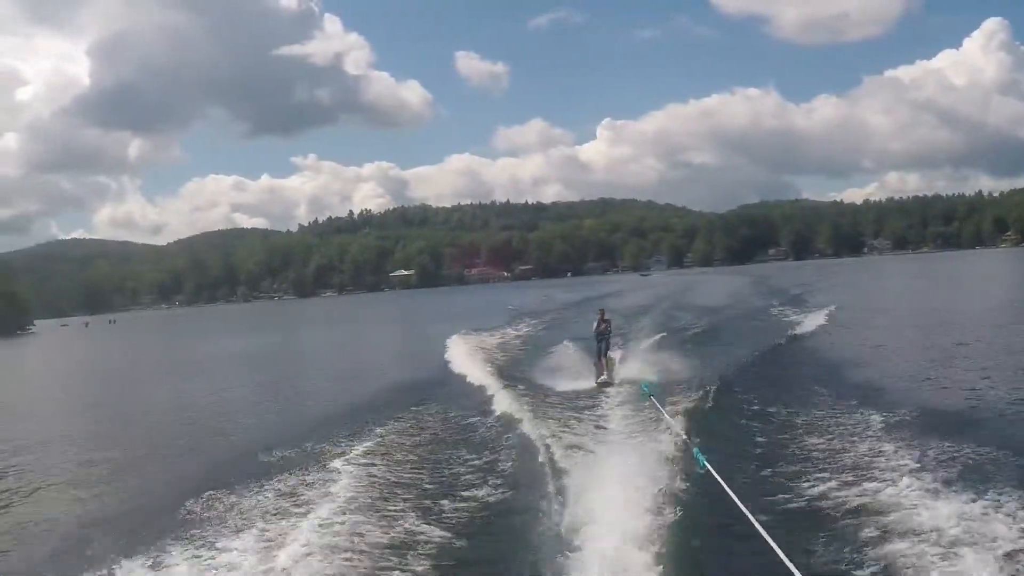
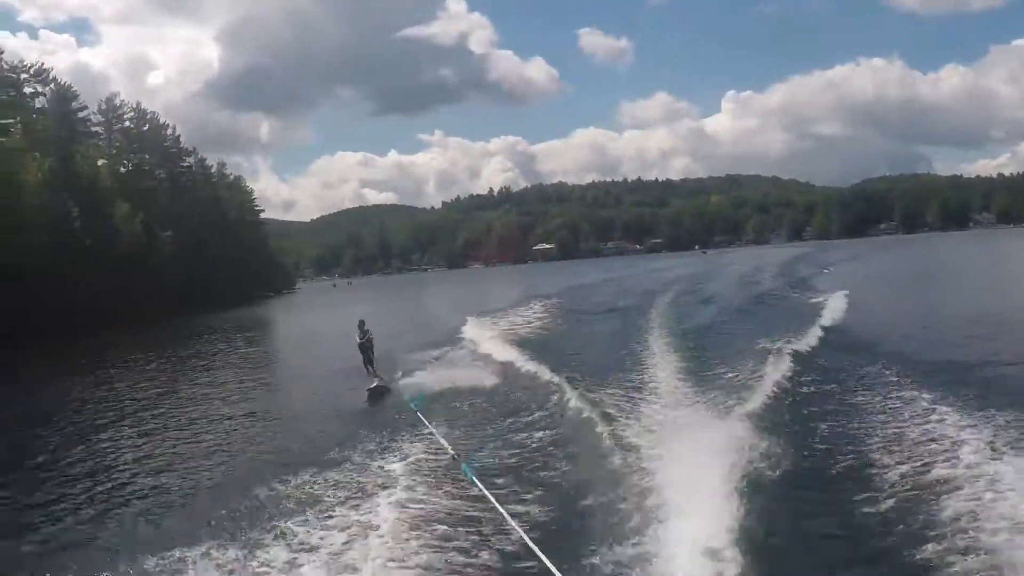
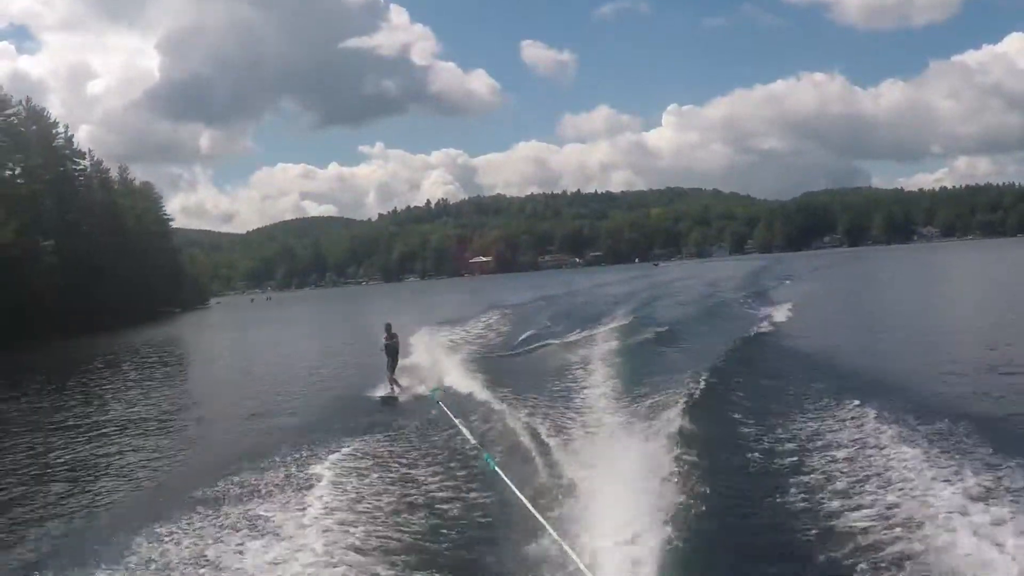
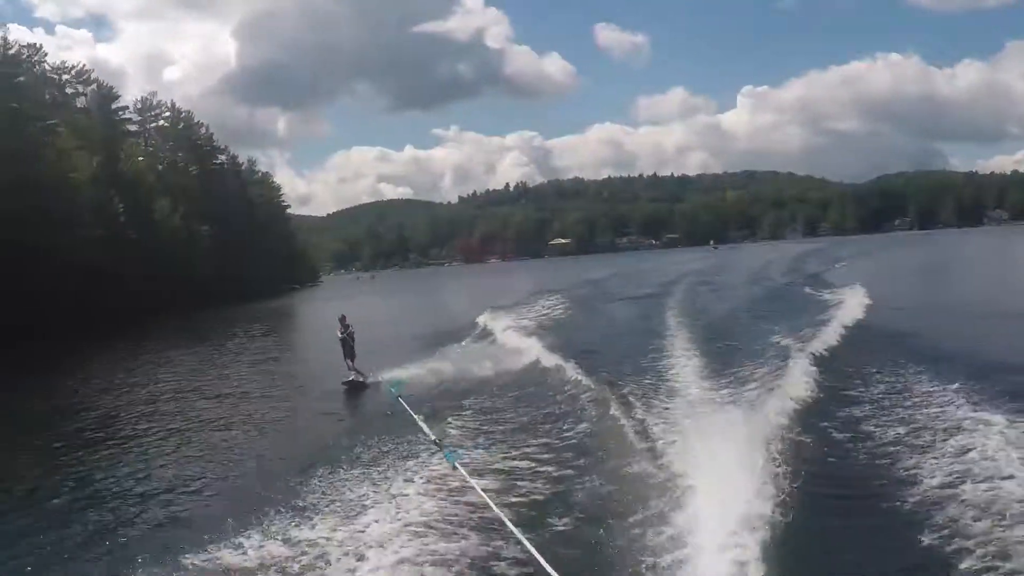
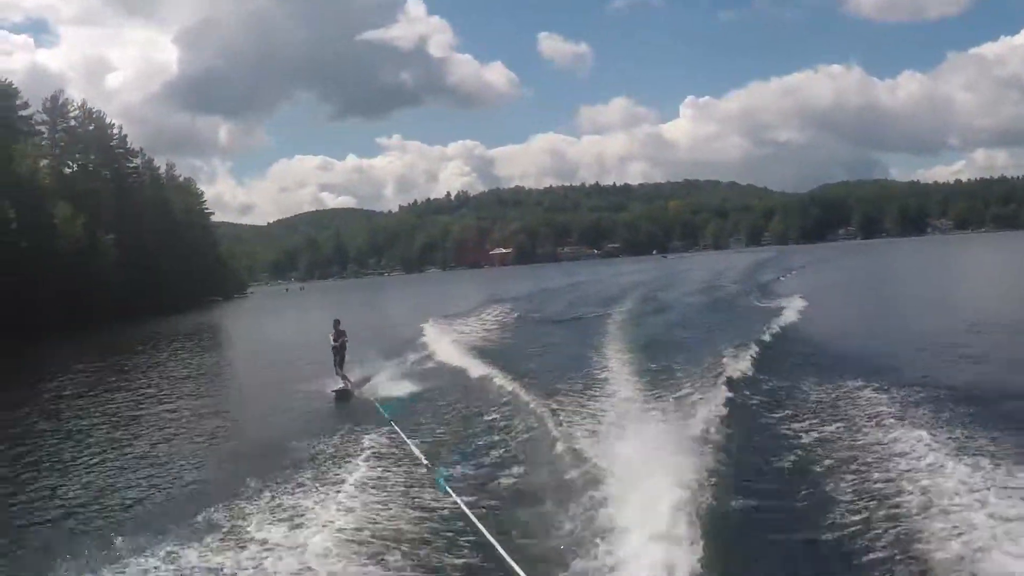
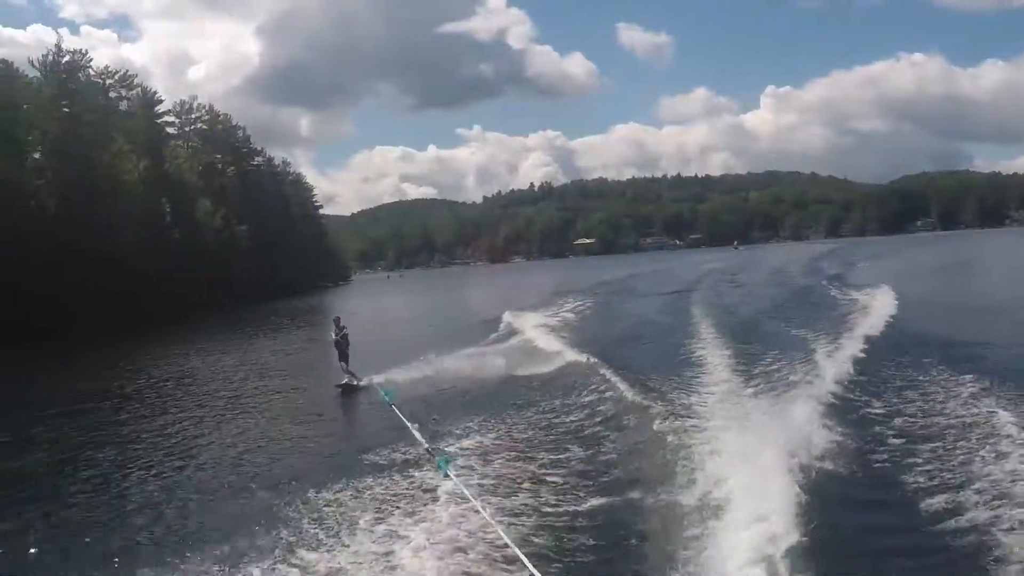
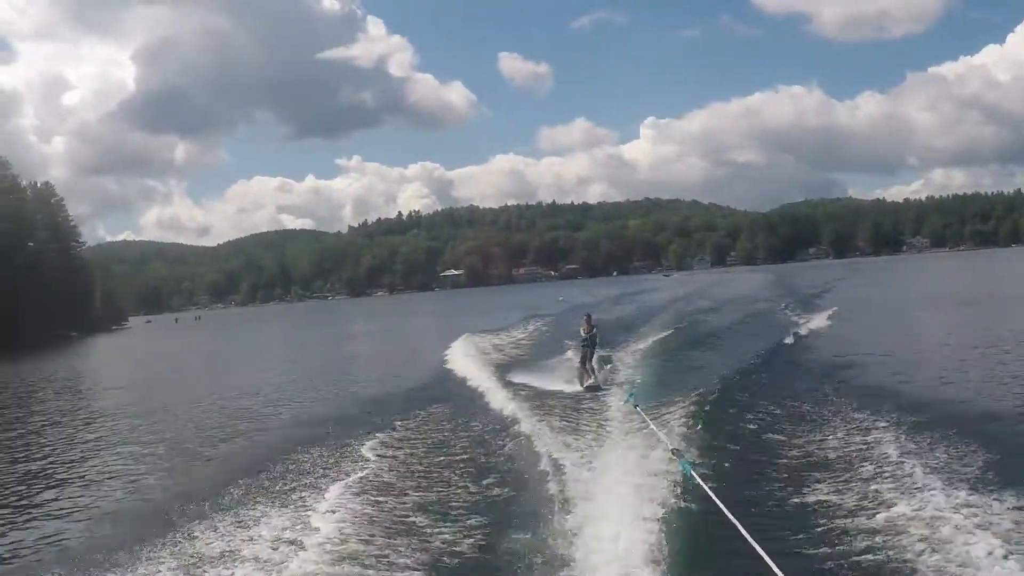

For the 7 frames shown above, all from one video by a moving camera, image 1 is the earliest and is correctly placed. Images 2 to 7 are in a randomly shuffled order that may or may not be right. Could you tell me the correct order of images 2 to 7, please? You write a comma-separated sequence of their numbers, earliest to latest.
7, 3, 5, 2, 4, 6
